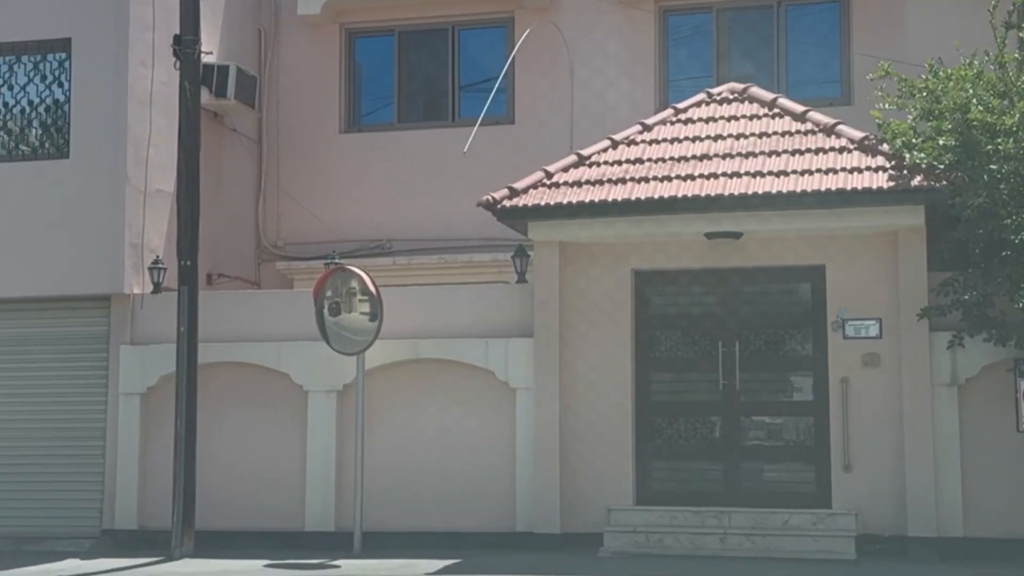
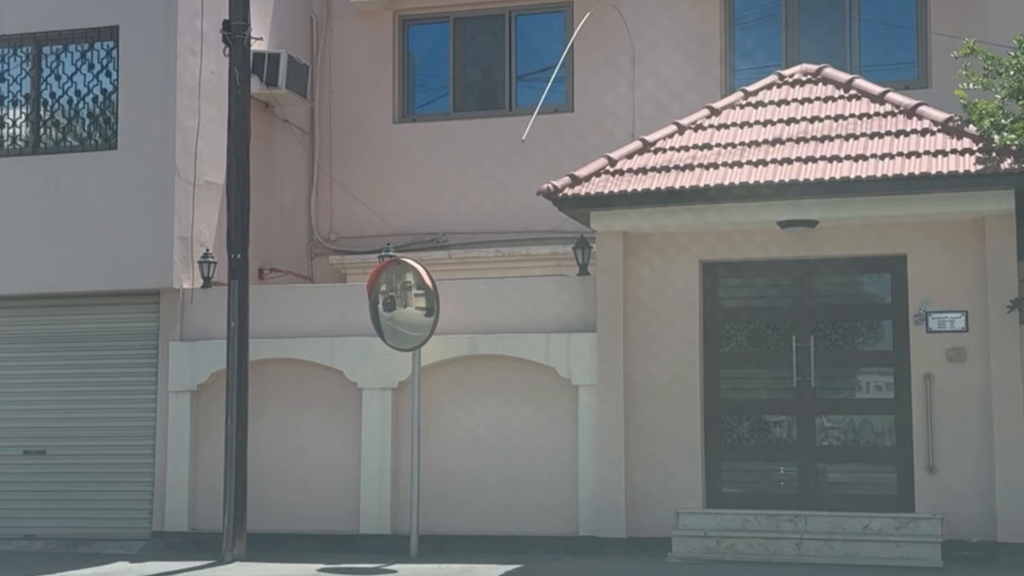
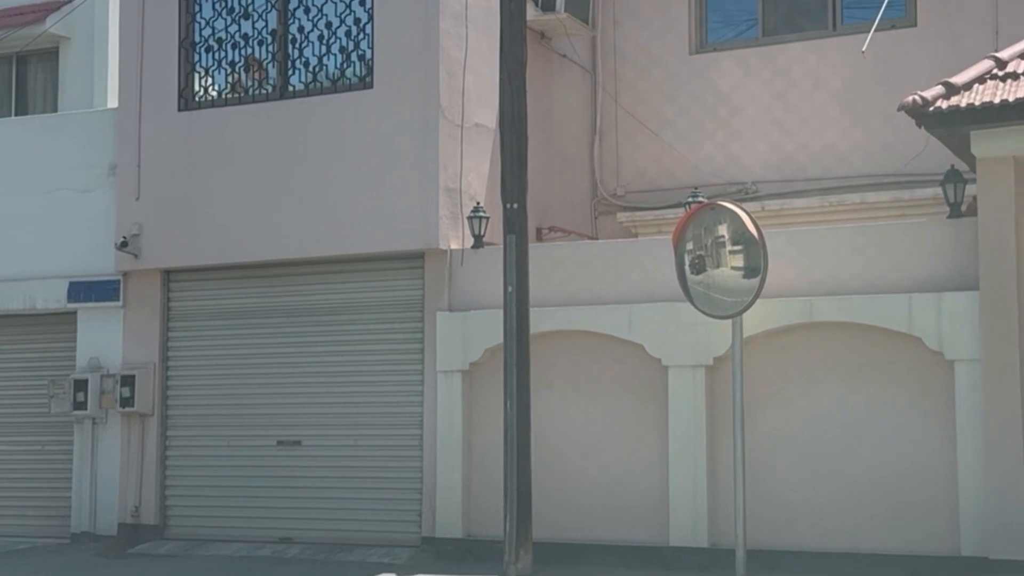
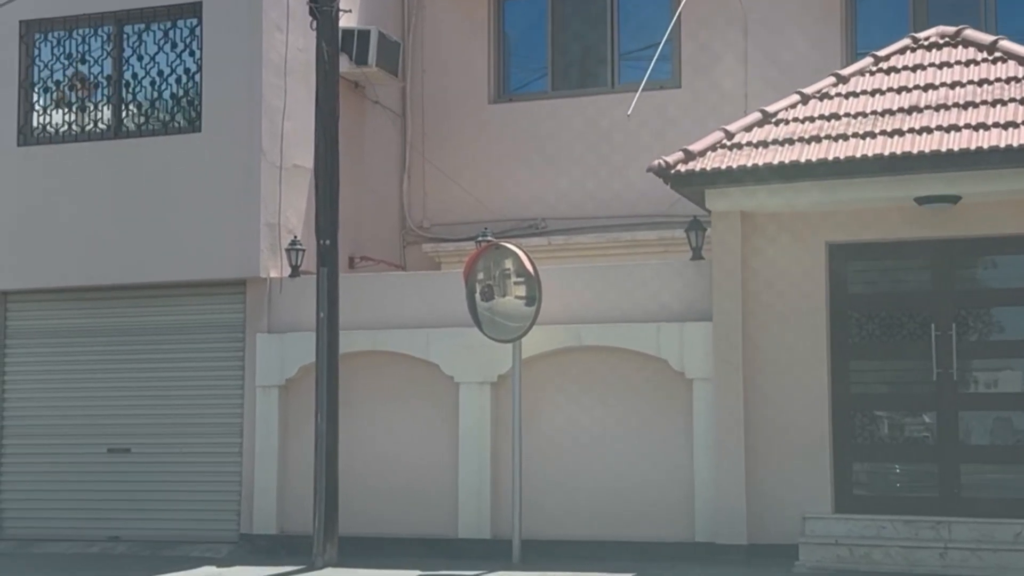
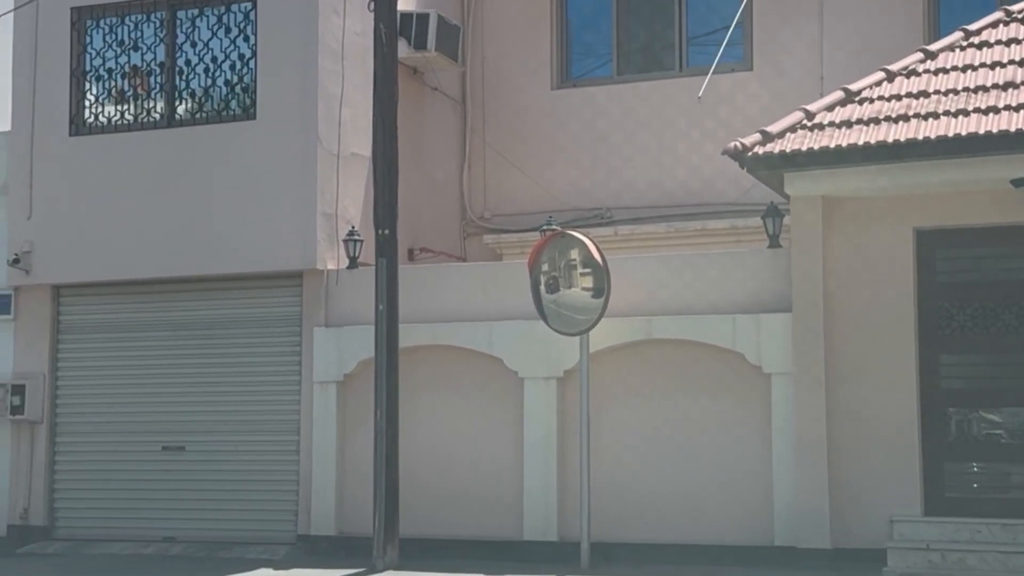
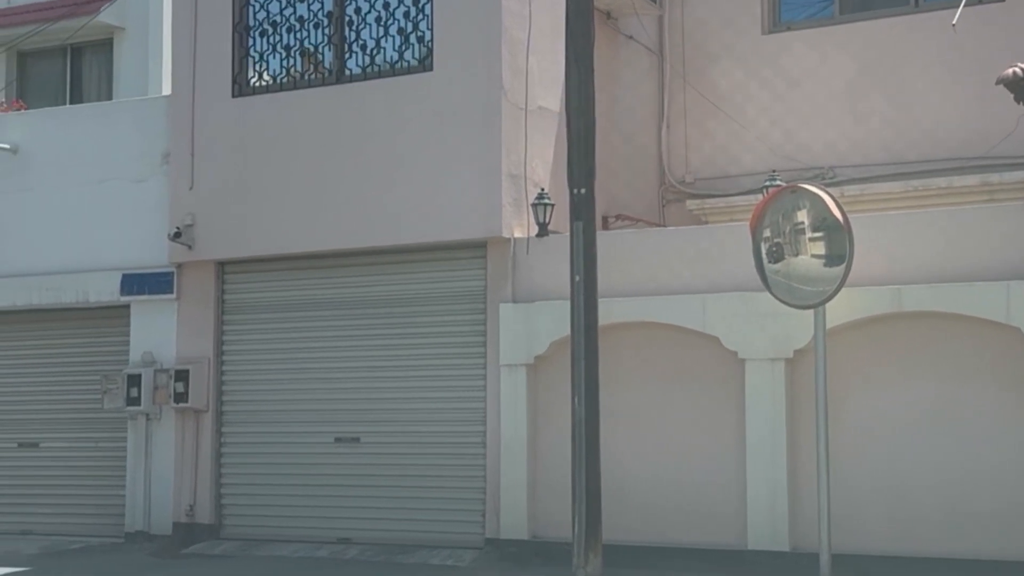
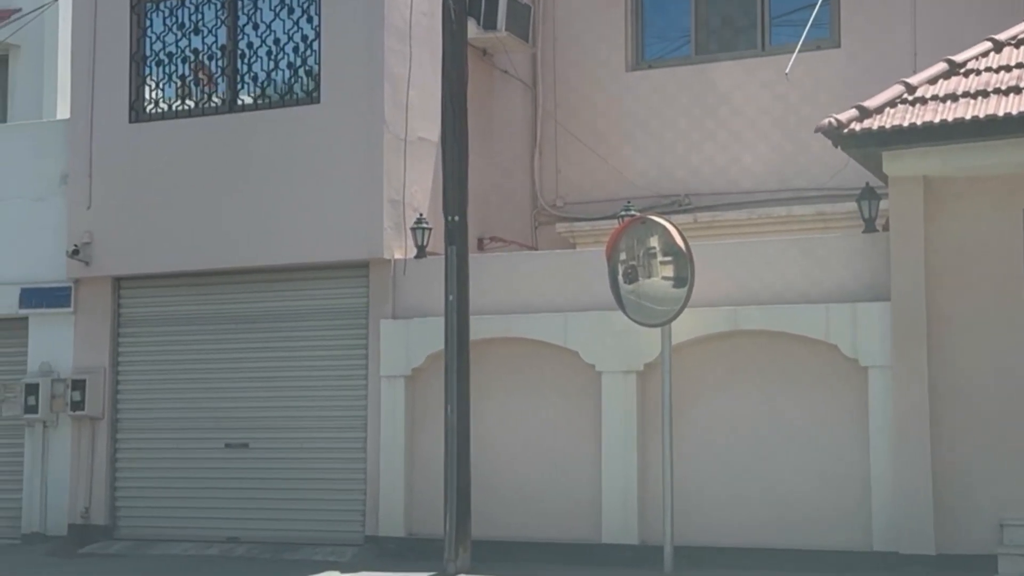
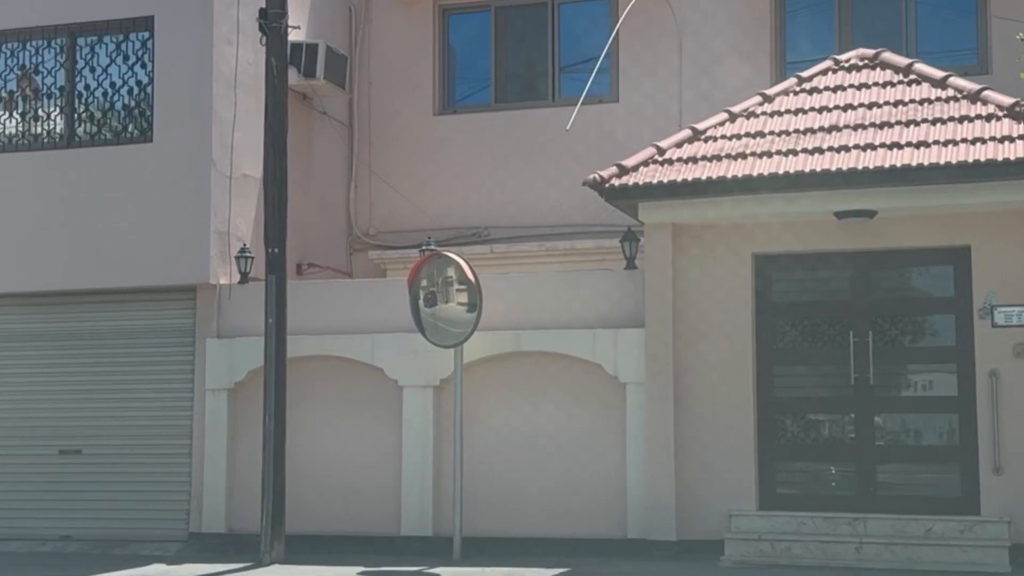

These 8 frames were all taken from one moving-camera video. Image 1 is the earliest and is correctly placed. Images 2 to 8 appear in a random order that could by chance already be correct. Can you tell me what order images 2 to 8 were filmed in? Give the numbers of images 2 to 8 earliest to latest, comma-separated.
2, 8, 4, 5, 7, 3, 6
